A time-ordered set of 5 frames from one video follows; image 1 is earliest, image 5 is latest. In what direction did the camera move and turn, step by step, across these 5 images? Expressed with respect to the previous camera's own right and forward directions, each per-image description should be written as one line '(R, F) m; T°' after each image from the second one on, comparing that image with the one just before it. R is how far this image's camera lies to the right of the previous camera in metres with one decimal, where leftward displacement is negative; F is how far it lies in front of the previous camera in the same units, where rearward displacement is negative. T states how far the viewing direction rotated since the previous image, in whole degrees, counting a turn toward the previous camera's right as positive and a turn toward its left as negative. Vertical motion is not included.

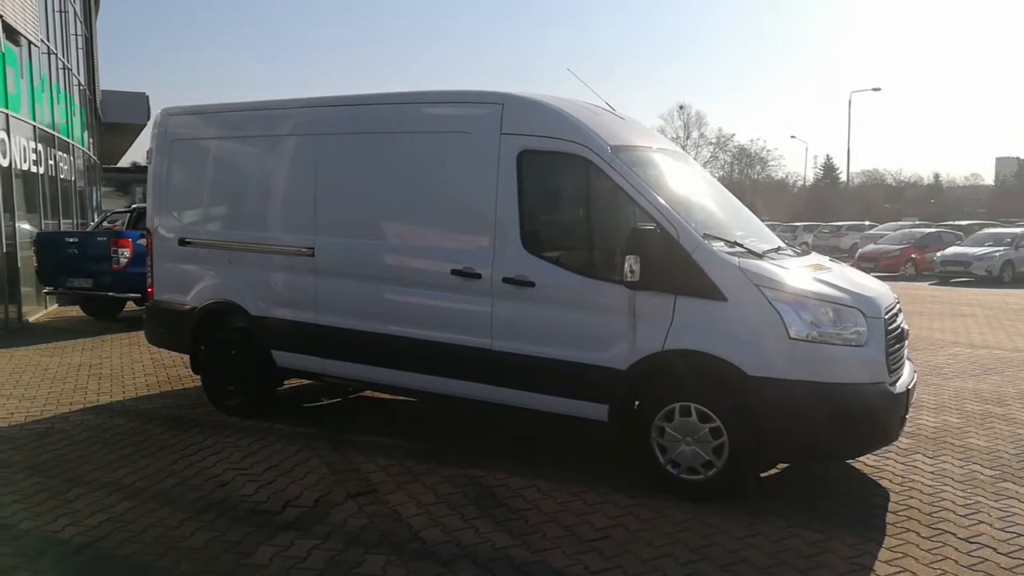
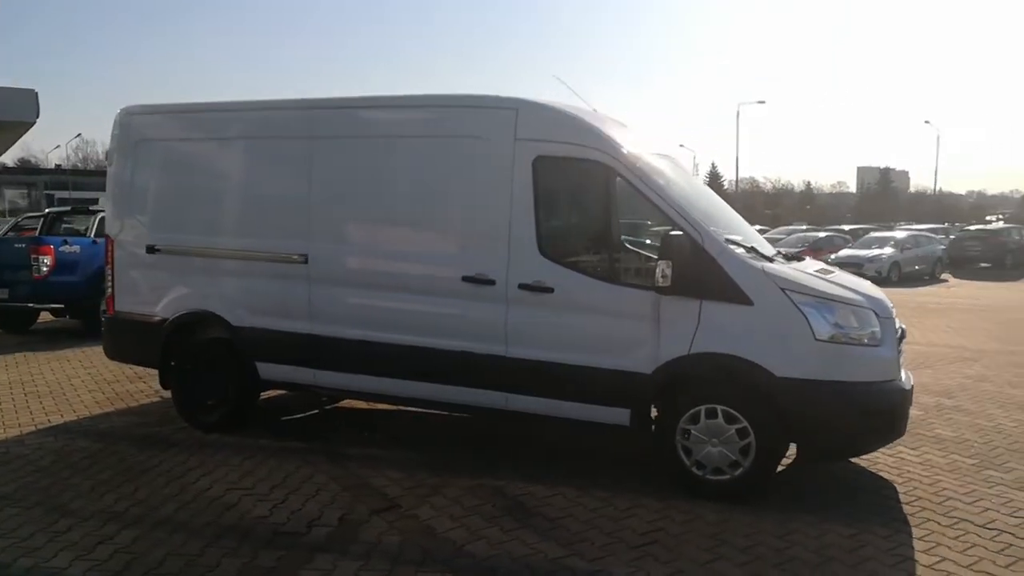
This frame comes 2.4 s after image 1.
(-0.8, +0.1) m; +8°
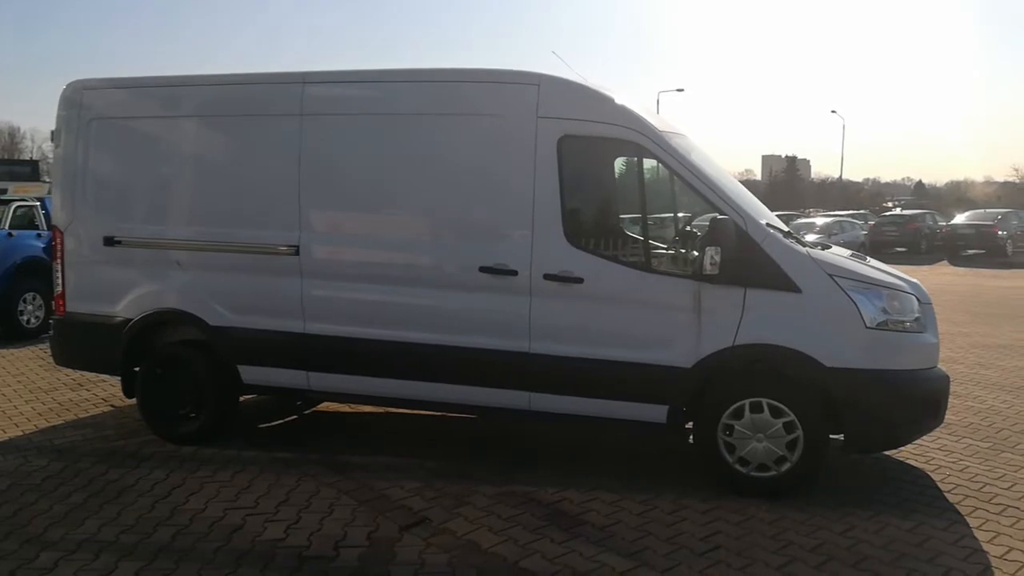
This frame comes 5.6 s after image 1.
(-0.7, +0.4) m; +6°
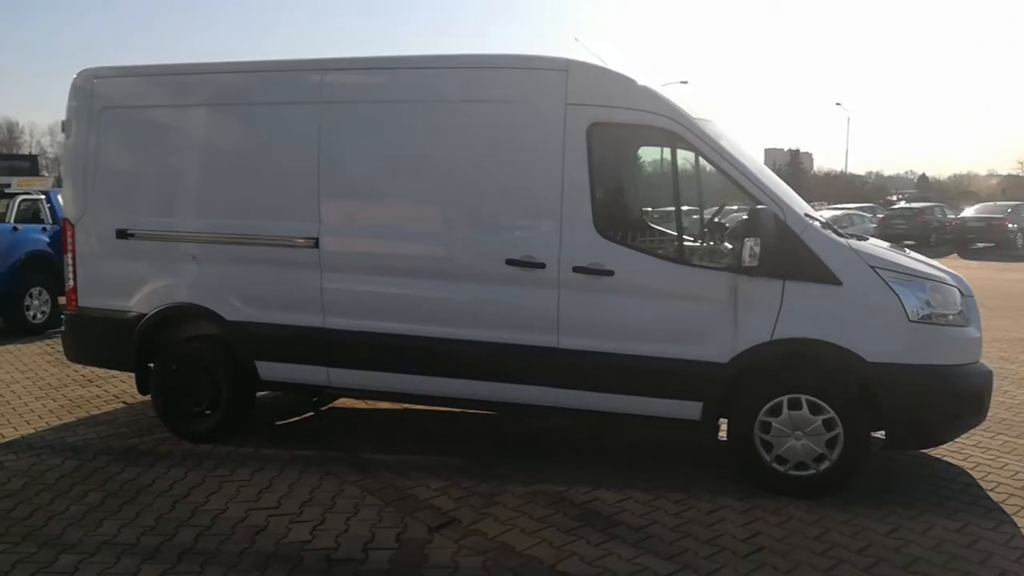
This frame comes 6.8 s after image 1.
(-0.2, +0.2) m; 0°
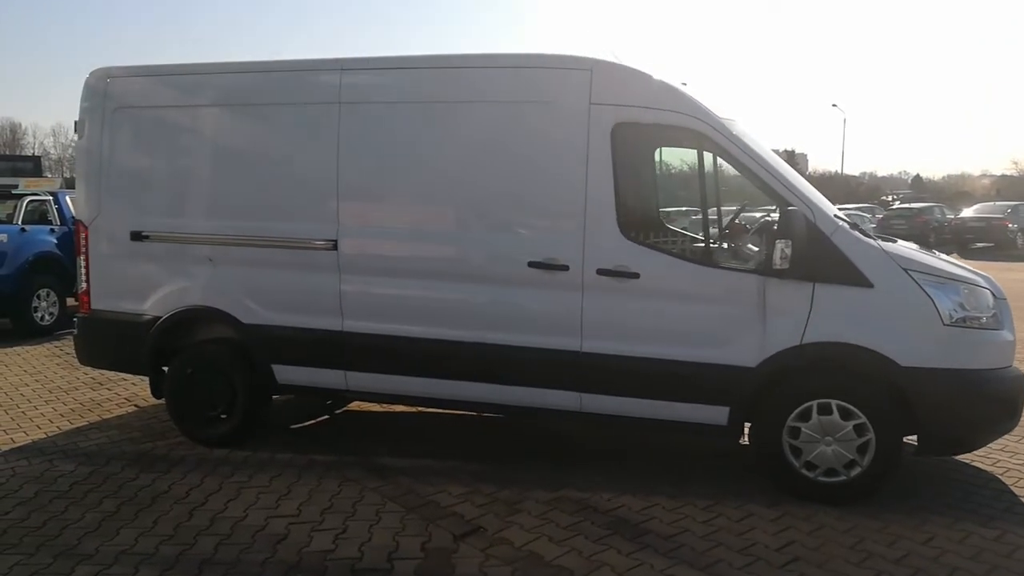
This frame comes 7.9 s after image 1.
(-0.2, +0.1) m; 0°
